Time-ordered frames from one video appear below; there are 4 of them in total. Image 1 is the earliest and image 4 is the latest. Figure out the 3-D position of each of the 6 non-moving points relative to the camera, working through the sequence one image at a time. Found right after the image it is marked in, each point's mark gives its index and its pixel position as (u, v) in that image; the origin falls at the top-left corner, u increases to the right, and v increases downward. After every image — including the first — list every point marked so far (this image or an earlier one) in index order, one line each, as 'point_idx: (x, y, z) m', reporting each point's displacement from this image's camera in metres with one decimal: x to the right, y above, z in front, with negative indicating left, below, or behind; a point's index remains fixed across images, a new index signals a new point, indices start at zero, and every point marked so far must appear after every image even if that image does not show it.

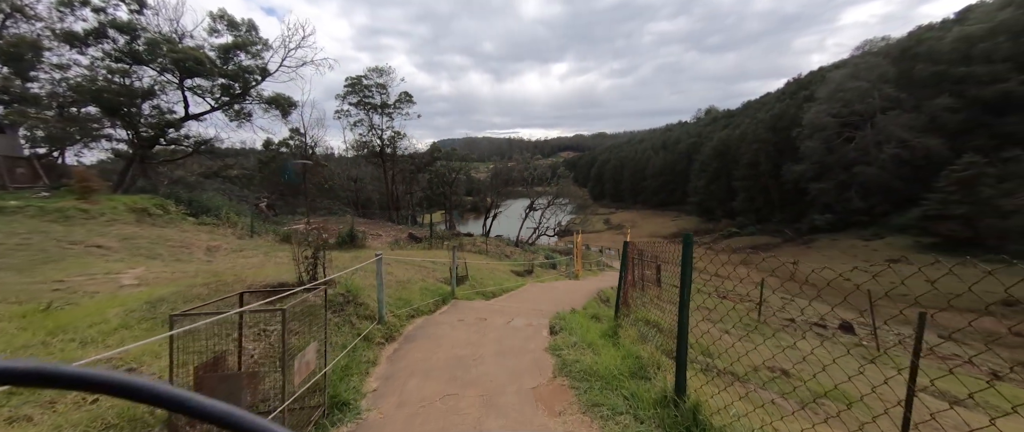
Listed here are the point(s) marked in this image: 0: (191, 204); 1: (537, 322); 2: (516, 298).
0: (-9.6, +0.4, +11.3) m
1: (+0.3, -1.4, +5.0) m
2: (+0.1, -1.8, +7.9) m
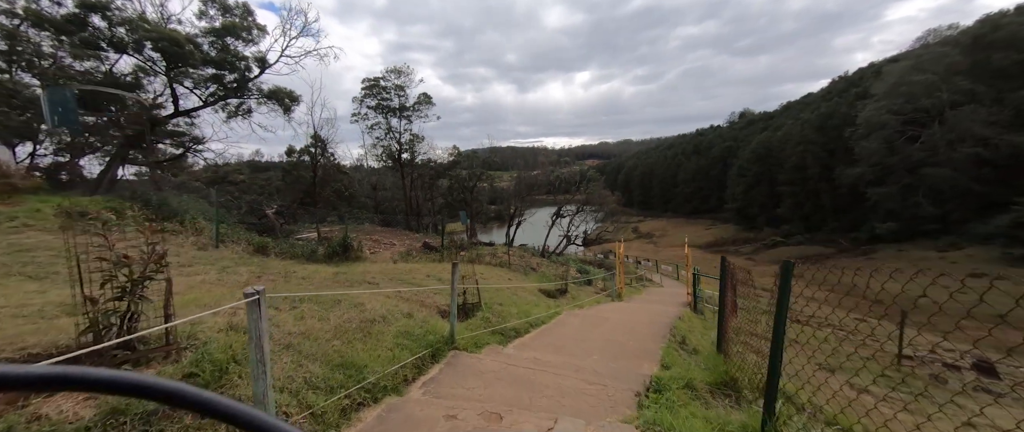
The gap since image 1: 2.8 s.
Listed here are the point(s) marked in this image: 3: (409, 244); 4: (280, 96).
0: (-8.8, +0.2, +9.5) m
1: (+0.6, -1.4, +2.5) m
2: (+0.6, -1.8, +5.4) m
3: (-5.3, -1.4, +19.5) m
4: (-8.0, +4.2, +13.1) m
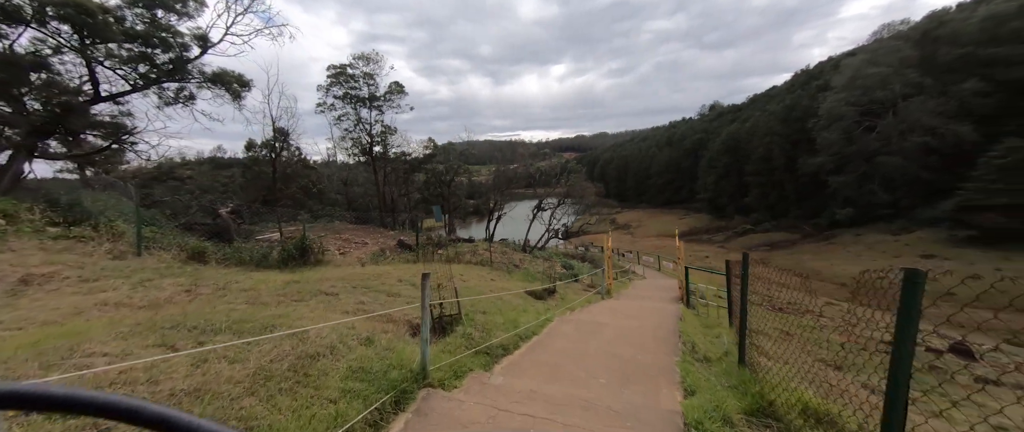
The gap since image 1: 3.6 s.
0: (-9.3, +0.2, +8.0) m
1: (+0.6, -1.3, +1.6) m
2: (+0.4, -1.7, +4.5) m
3: (-6.3, -1.3, +18.2) m
4: (-8.8, +4.2, +11.5) m
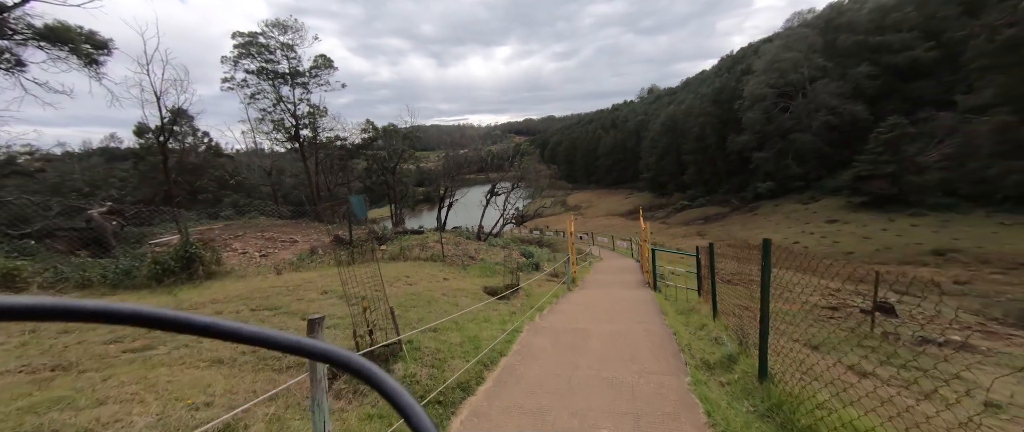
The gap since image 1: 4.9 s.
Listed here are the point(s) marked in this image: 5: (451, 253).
0: (-10.0, -0.1, +5.3) m
1: (+0.7, -1.3, +0.3) m
2: (+0.1, -1.6, +3.2) m
3: (-8.4, -1.0, +15.9) m
4: (-10.2, +4.1, +8.7) m
5: (-2.1, -1.2, +12.6) m
